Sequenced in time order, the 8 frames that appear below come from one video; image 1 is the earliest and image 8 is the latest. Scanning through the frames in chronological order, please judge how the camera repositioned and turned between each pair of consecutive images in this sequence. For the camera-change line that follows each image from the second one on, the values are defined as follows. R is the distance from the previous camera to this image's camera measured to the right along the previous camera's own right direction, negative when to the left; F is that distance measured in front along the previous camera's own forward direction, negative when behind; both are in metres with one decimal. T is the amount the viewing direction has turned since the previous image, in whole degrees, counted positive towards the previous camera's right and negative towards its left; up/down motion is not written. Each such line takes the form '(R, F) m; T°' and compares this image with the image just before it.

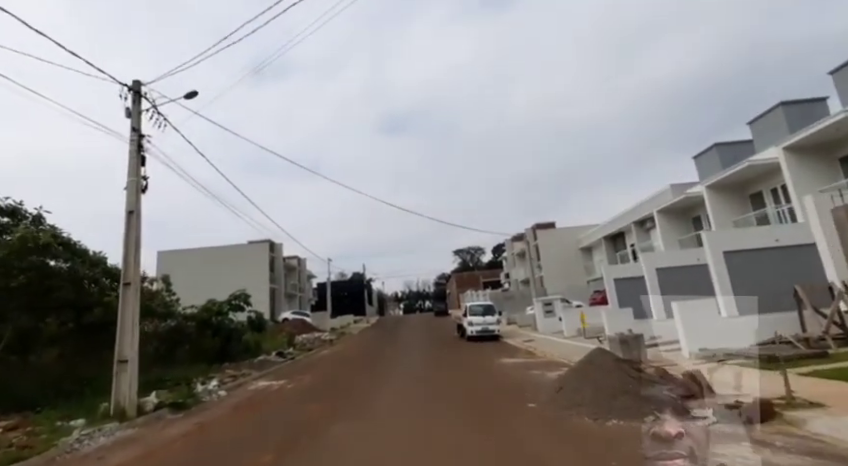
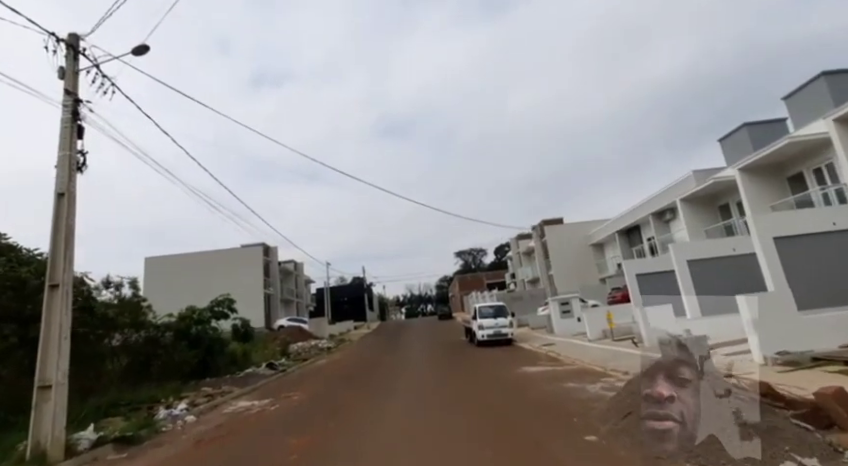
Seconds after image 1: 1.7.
(-0.2, +2.2) m; 0°
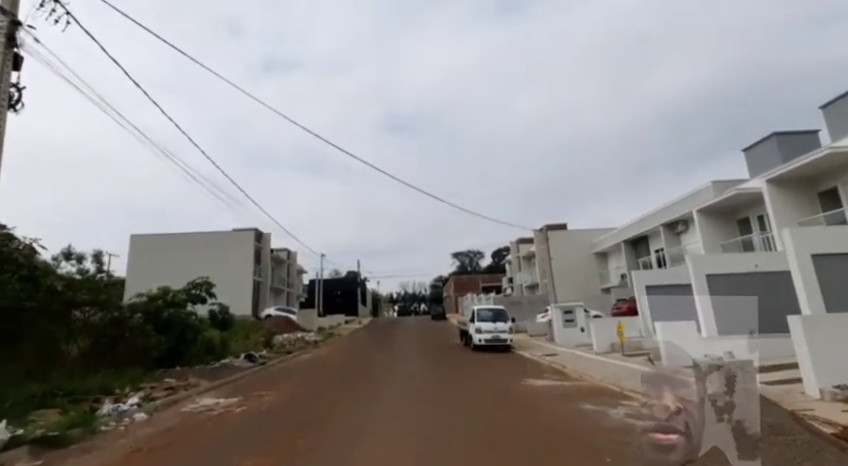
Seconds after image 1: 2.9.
(-0.1, +1.5) m; 0°
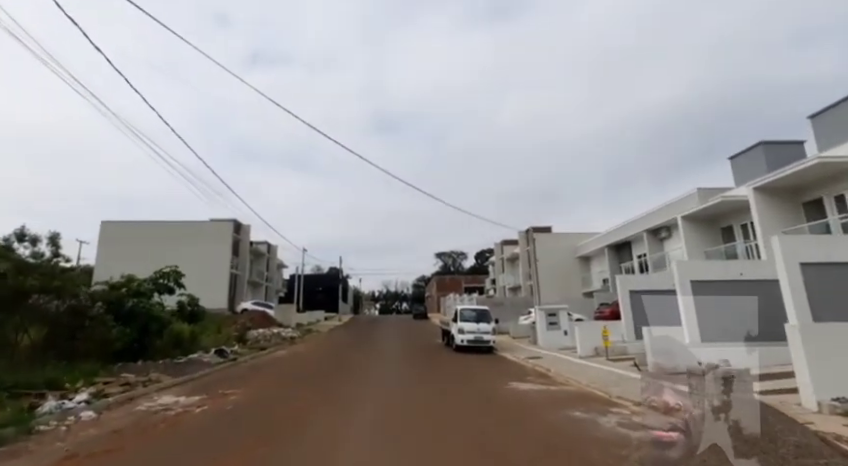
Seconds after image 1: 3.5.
(0.0, +0.6) m; +2°
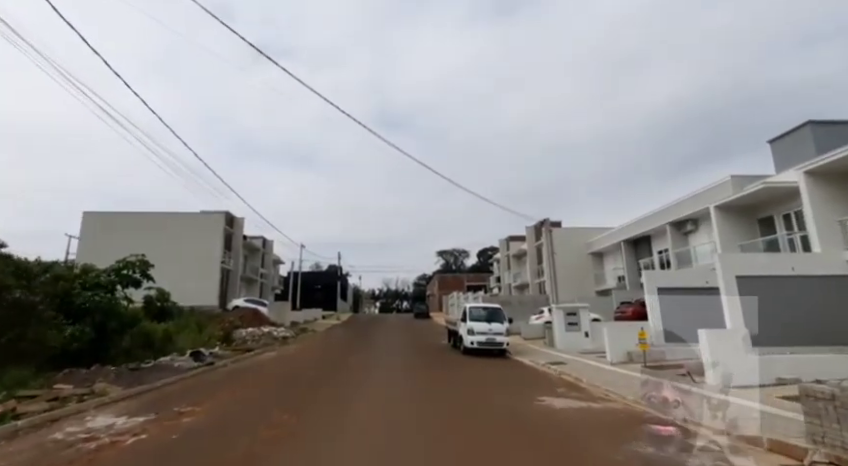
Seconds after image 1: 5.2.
(-0.2, +2.2) m; 0°
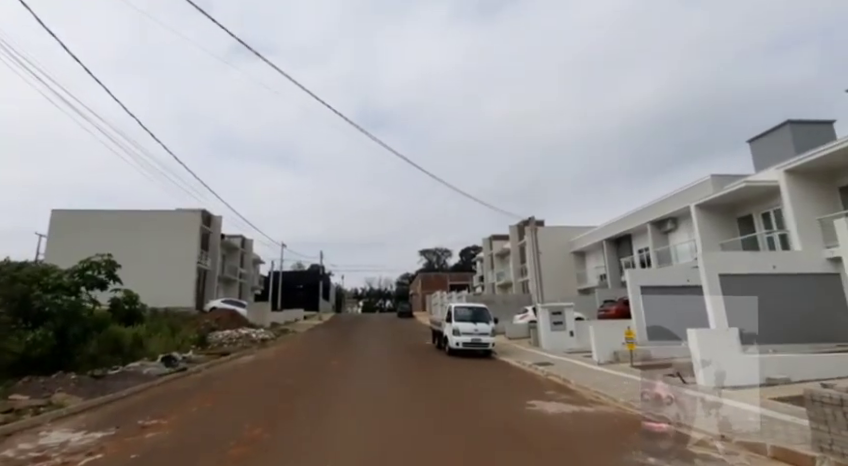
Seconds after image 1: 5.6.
(0.0, +0.5) m; +2°
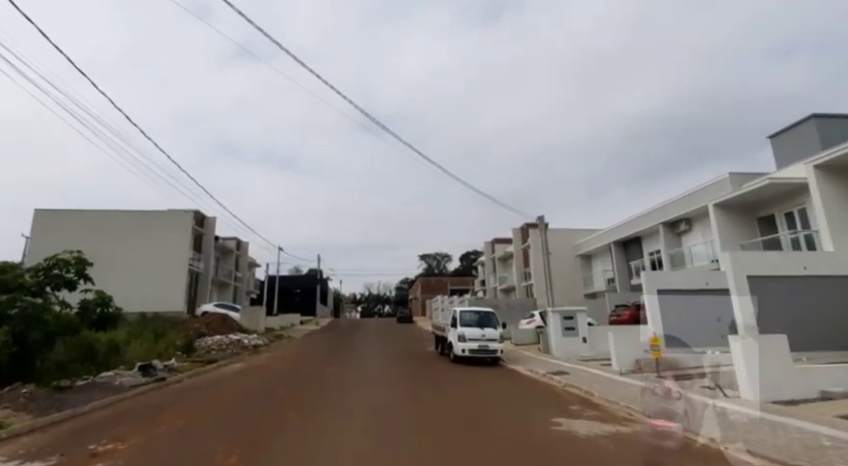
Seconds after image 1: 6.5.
(-0.2, +1.2) m; 0°
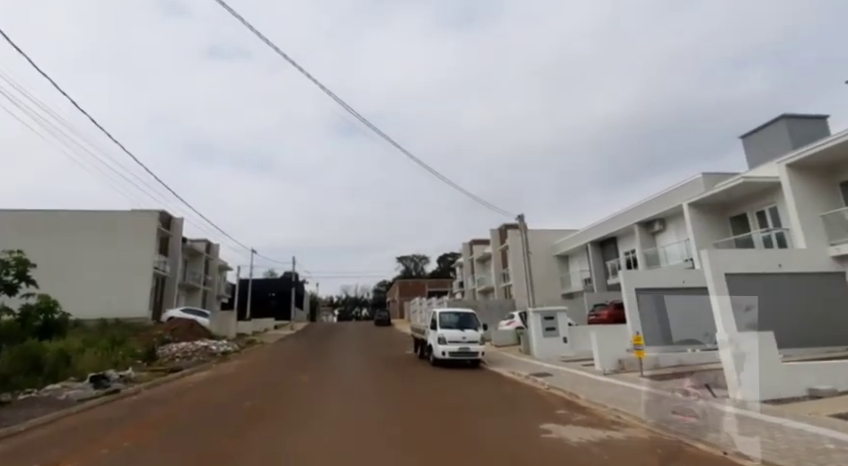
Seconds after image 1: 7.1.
(0.0, +0.6) m; +3°
